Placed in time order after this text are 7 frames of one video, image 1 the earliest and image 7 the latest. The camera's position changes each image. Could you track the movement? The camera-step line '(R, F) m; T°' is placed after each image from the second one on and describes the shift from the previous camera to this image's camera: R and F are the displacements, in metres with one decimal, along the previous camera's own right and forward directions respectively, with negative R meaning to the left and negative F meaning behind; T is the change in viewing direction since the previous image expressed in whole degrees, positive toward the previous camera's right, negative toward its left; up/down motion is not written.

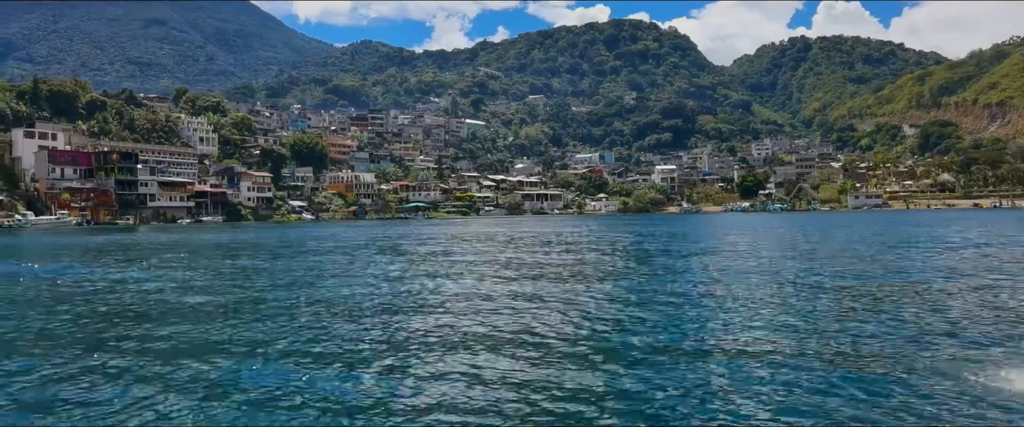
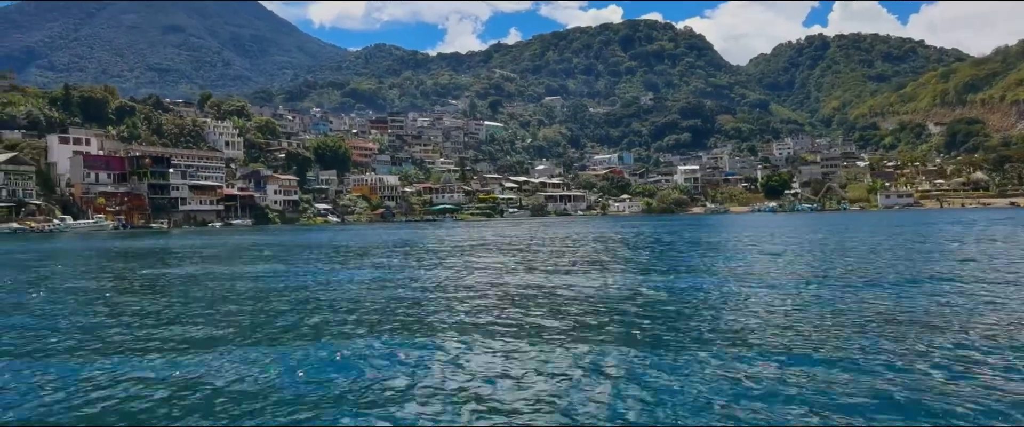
(-0.9, +0.3) m; -1°
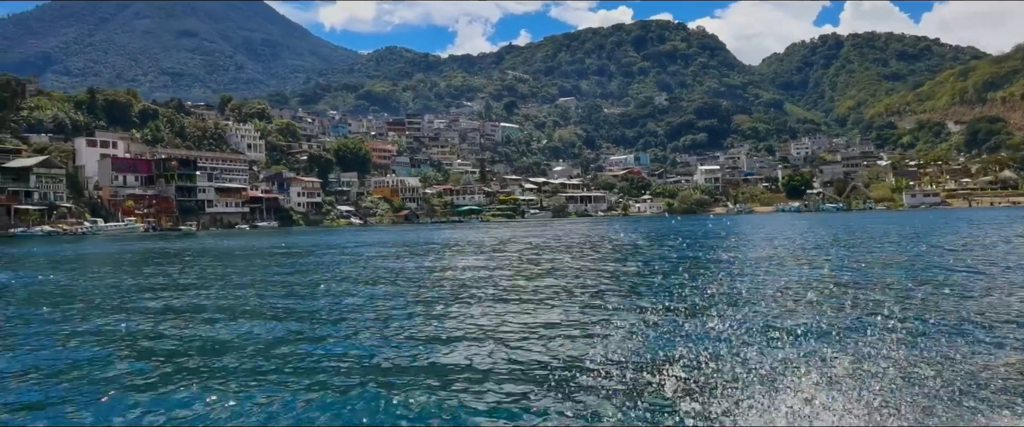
(-1.0, +0.5) m; -1°
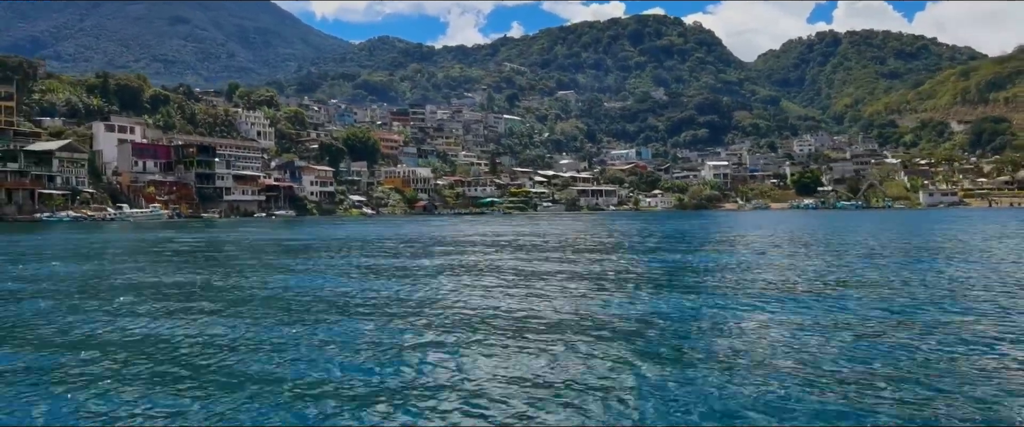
(-2.0, +1.1) m; 0°
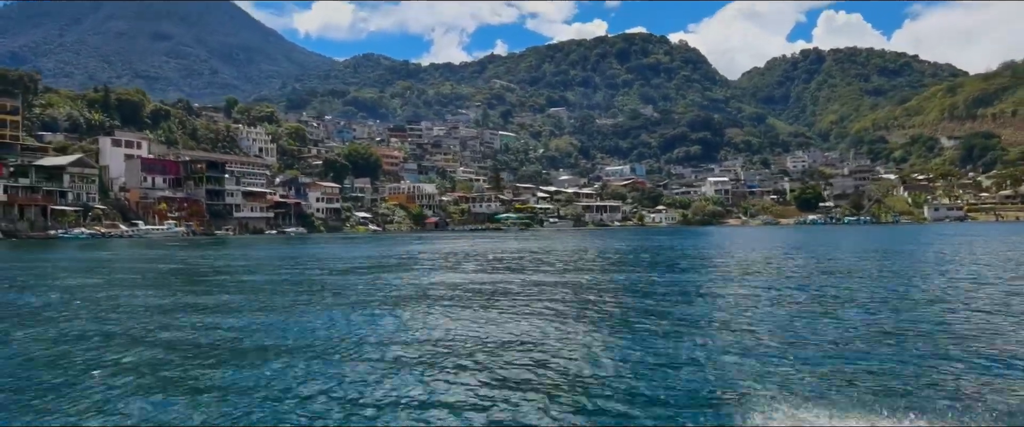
(-1.9, +1.3) m; +1°
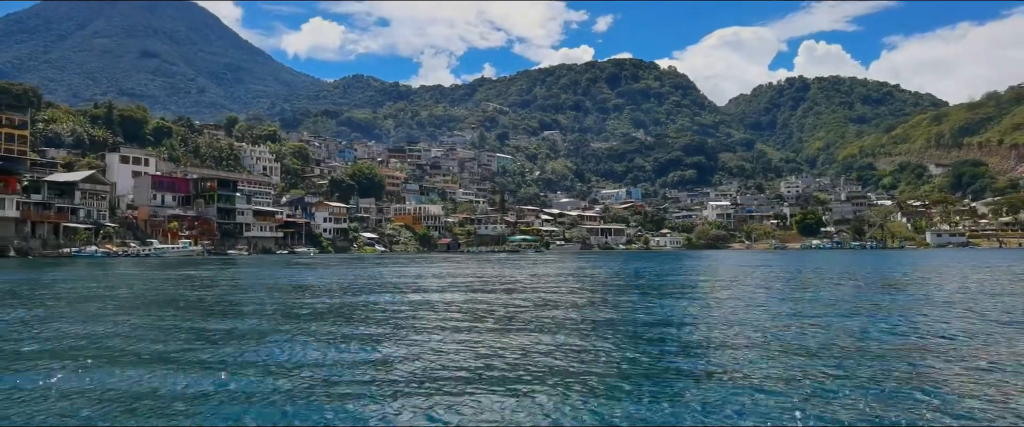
(-1.8, +1.3) m; 0°
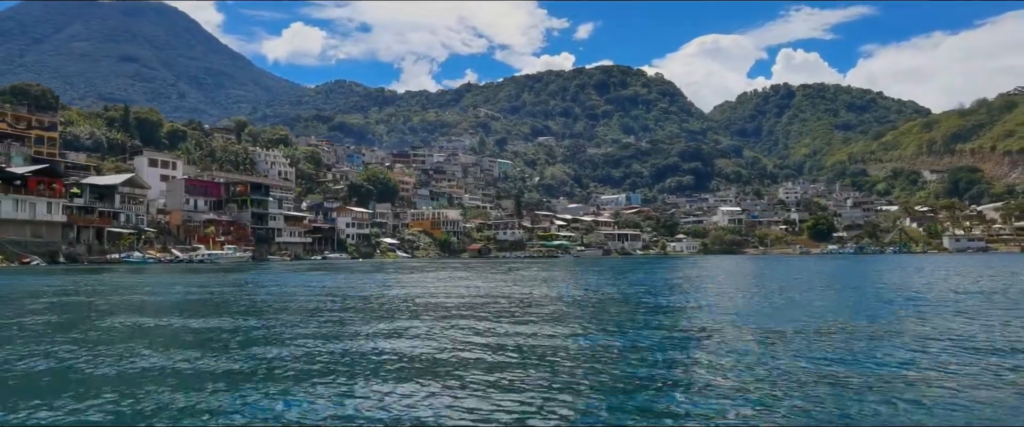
(-3.3, +1.8) m; 0°
